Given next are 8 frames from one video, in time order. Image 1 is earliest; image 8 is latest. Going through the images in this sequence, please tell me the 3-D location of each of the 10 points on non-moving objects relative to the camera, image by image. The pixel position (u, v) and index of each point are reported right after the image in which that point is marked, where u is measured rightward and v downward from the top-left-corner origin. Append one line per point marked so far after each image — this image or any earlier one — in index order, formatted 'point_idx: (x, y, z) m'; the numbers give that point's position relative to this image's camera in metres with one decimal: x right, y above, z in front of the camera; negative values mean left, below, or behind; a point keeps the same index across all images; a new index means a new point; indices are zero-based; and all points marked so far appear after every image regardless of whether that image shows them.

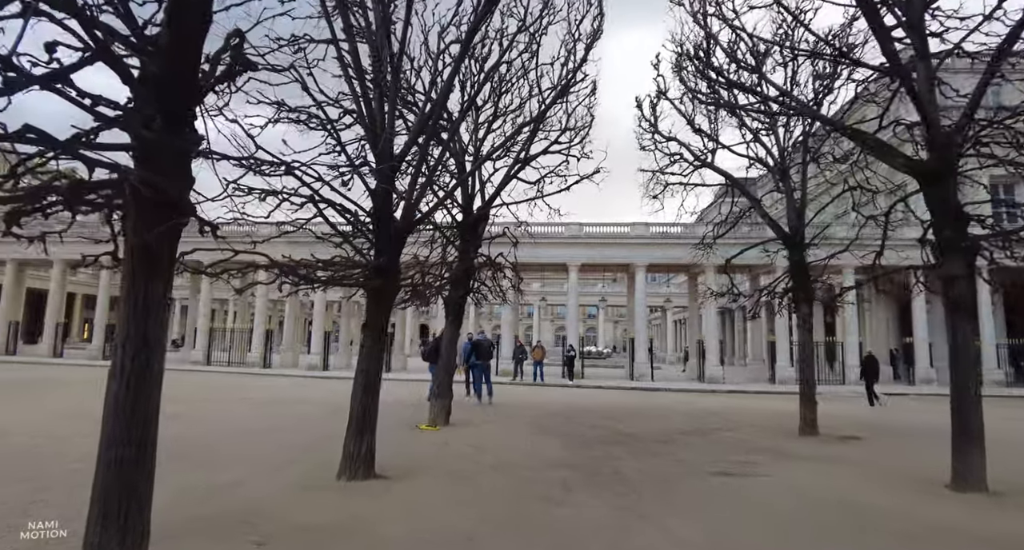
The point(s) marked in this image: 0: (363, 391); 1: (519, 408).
0: (-1.9, -1.5, +6.9) m
1: (+0.2, -3.8, +15.3) m
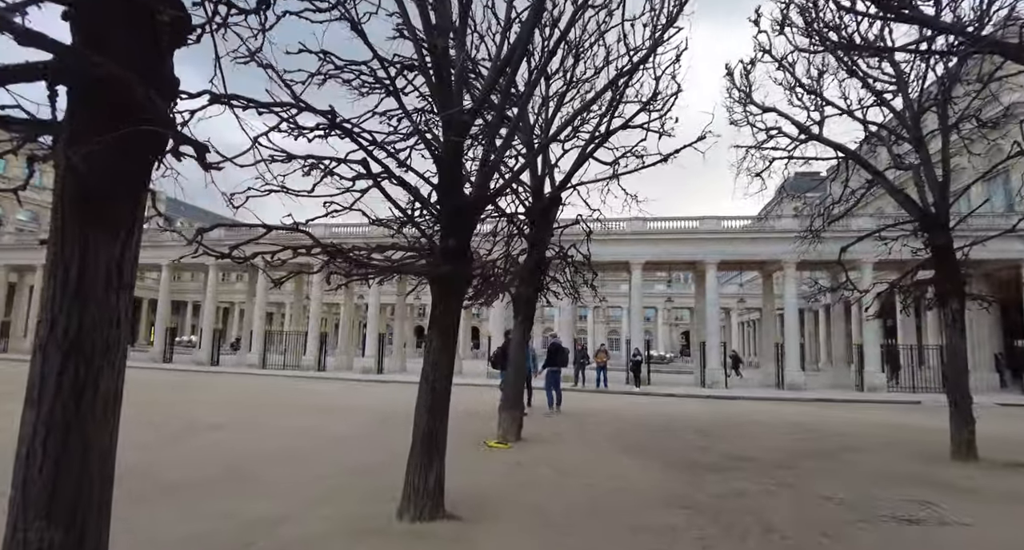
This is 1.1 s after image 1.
0: (-0.9, -1.4, +5.4) m
1: (+2.1, -3.7, +13.6) m
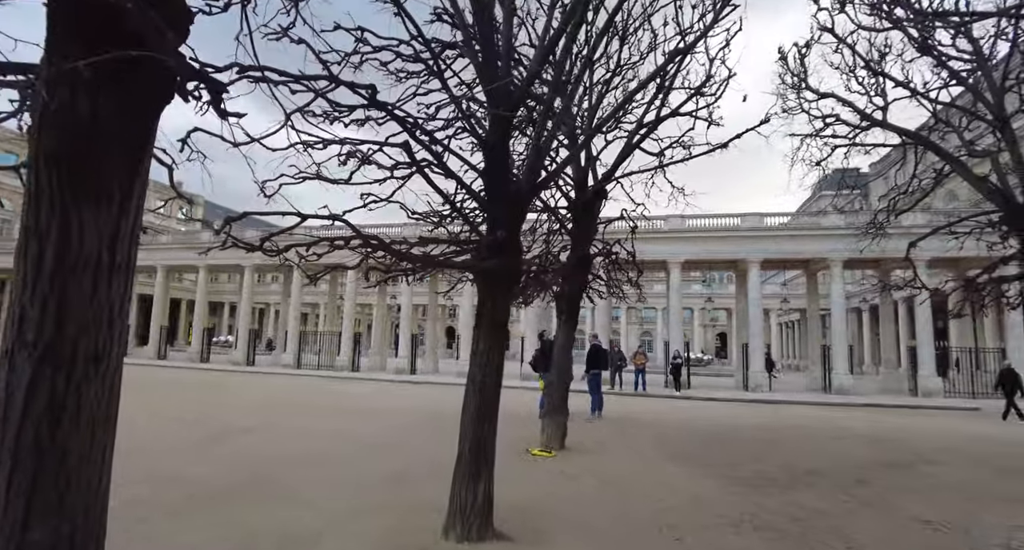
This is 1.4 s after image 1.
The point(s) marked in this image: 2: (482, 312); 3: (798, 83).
0: (-0.3, -1.3, +4.9) m
1: (+3.0, -3.6, +12.9) m
2: (-0.3, -0.4, +5.1) m
3: (+6.6, +4.5, +12.3) m
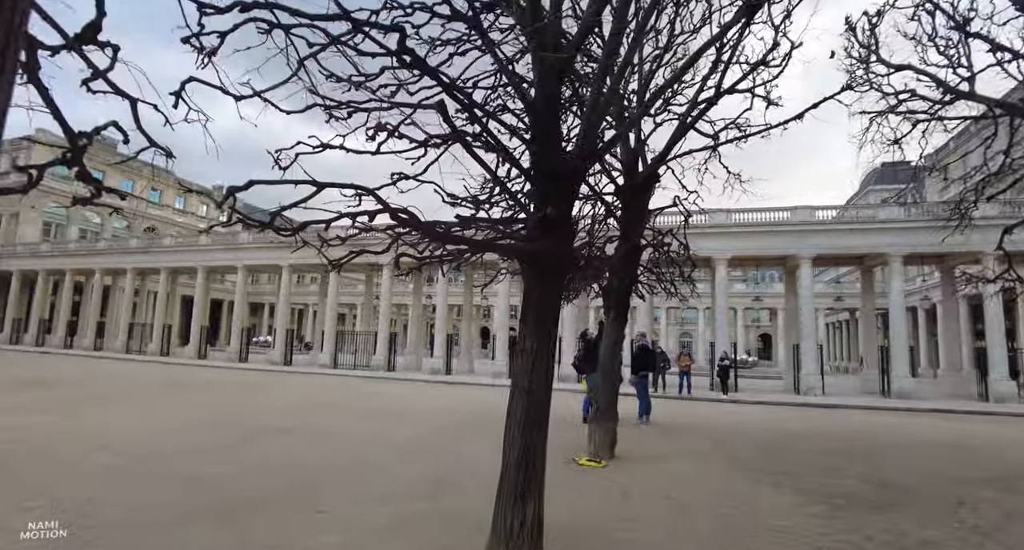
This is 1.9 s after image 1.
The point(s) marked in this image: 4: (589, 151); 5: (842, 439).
0: (+0.1, -1.2, +4.2) m
1: (+4.0, -3.5, +12.0) m
2: (+0.1, -0.2, +4.4) m
3: (+7.4, +4.6, +11.1) m
4: (+0.7, +1.1, +4.6) m
5: (+7.6, -3.8, +12.3) m
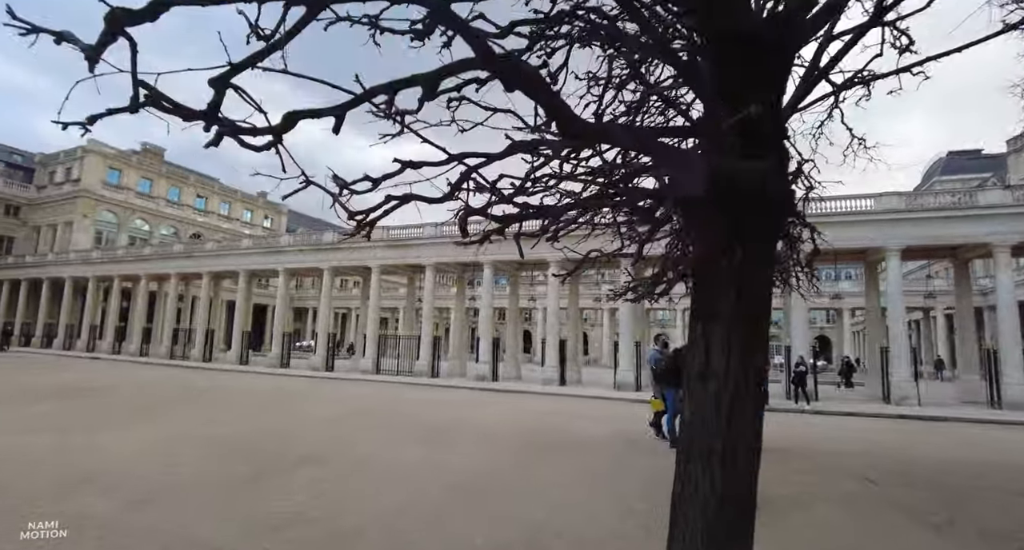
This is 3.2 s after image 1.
0: (+0.9, -1.1, +2.3) m
1: (+5.3, -3.3, +9.8) m
2: (+0.9, -0.1, +2.5) m
3: (+8.6, +4.8, +8.7) m
4: (+1.4, +1.2, +2.7) m
5: (+9.0, -3.6, +9.9) m
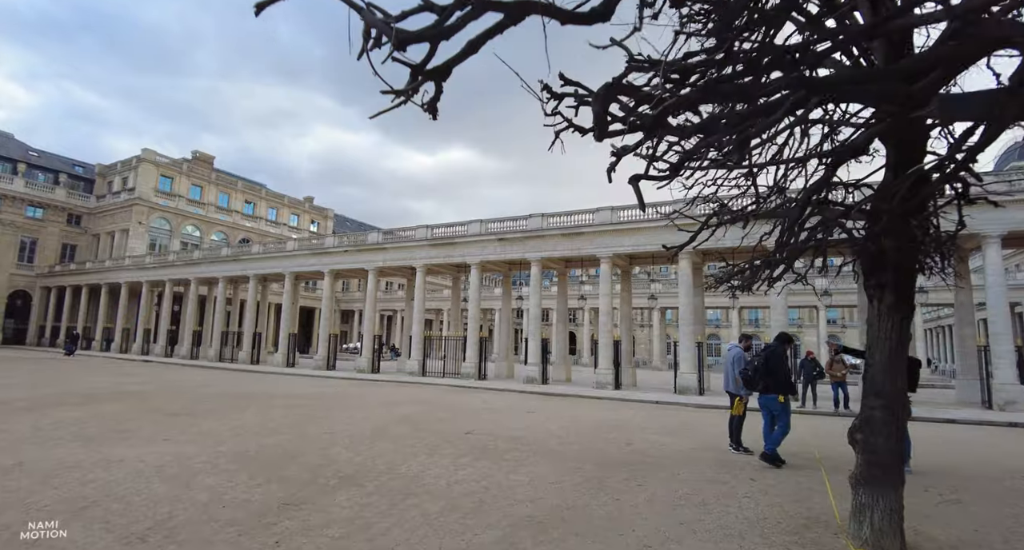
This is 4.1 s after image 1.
0: (+1.5, -0.9, +1.0) m
1: (+6.5, -3.1, +8.1) m
2: (+1.5, +0.1, +1.2) m
3: (+9.6, +5.1, +6.9) m
4: (+2.0, +1.4, +1.4) m
5: (+10.1, -3.3, +8.0) m
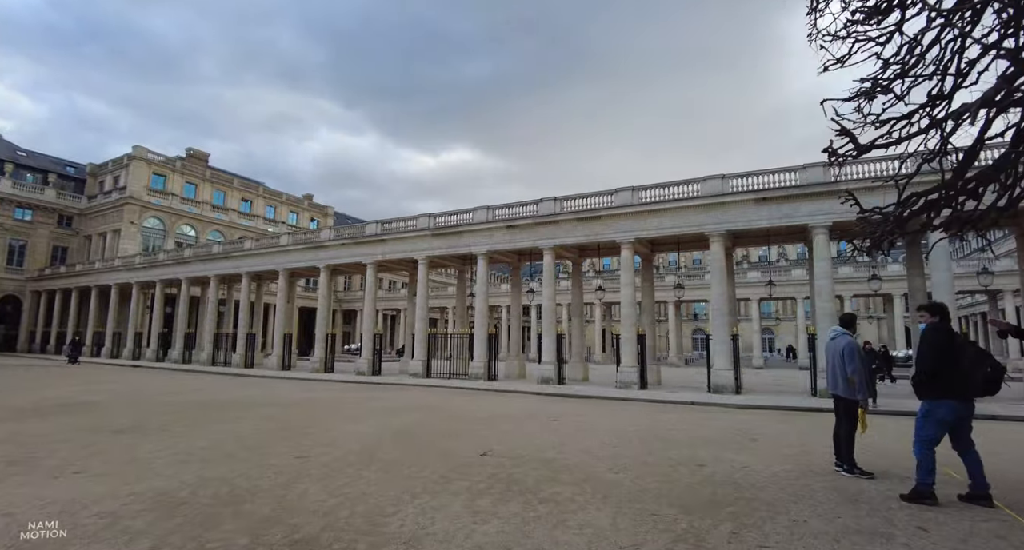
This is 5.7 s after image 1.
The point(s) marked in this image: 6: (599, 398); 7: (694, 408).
0: (+1.8, -0.5, -1.2) m
1: (+6.9, -2.6, +5.9) m
2: (+1.8, +0.5, -1.0) m
3: (+9.8, +5.7, +4.5) m
4: (+2.3, +1.9, -0.9) m
5: (+10.5, -2.7, +5.7) m
6: (+3.0, -4.2, +18.3) m
7: (+5.2, -3.8, +15.1) m
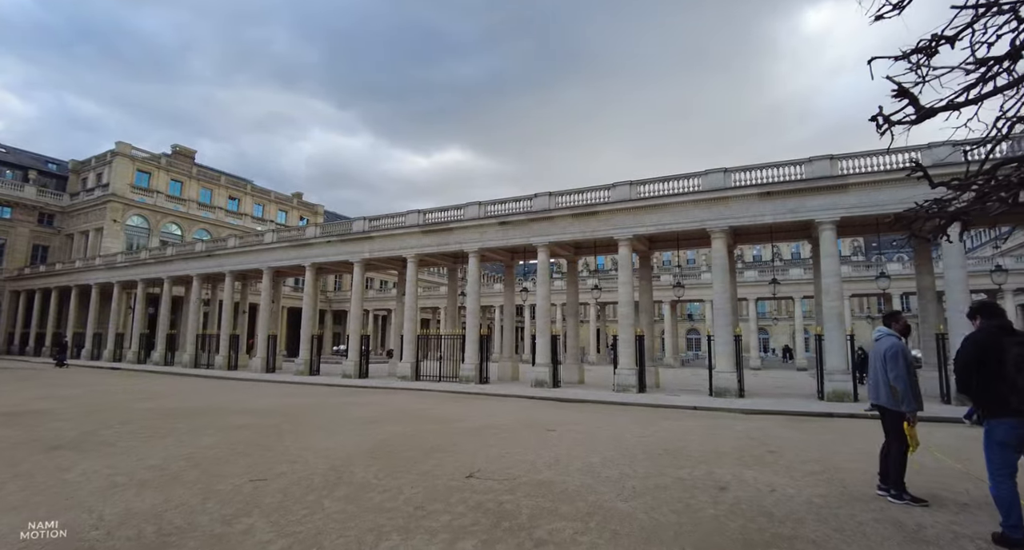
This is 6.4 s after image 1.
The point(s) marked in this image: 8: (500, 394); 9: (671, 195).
0: (+1.7, -0.4, -2.1) m
1: (+6.8, -2.5, +5.0) m
2: (+1.8, +0.6, -1.9) m
3: (+9.7, +5.8, +3.7) m
4: (+2.3, +1.9, -1.8) m
5: (+10.4, -2.6, +4.8) m
6: (+2.8, -4.2, +17.3) m
7: (+5.0, -3.7, +14.3) m
8: (-0.4, -4.4, +19.6) m
9: (+6.0, +3.0, +19.9) m
